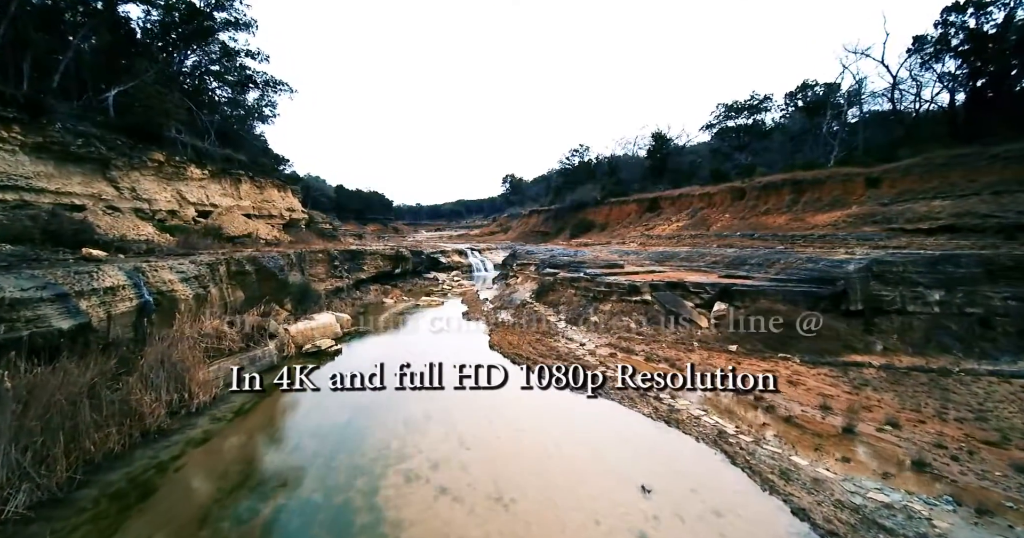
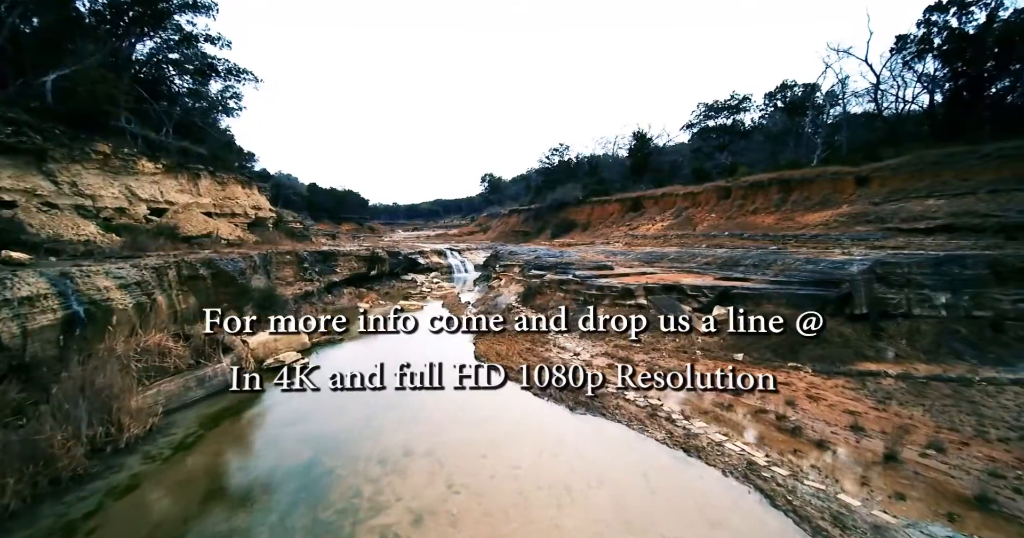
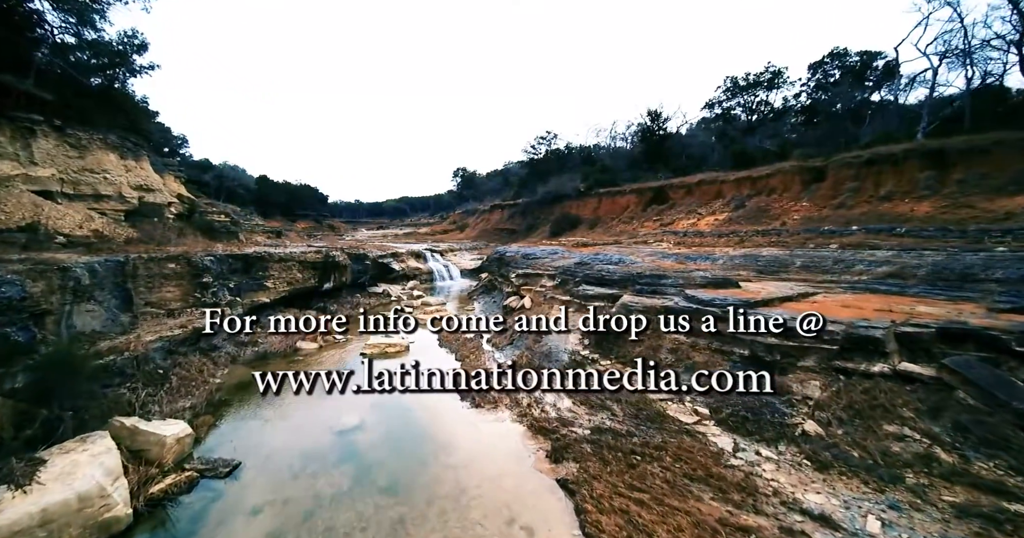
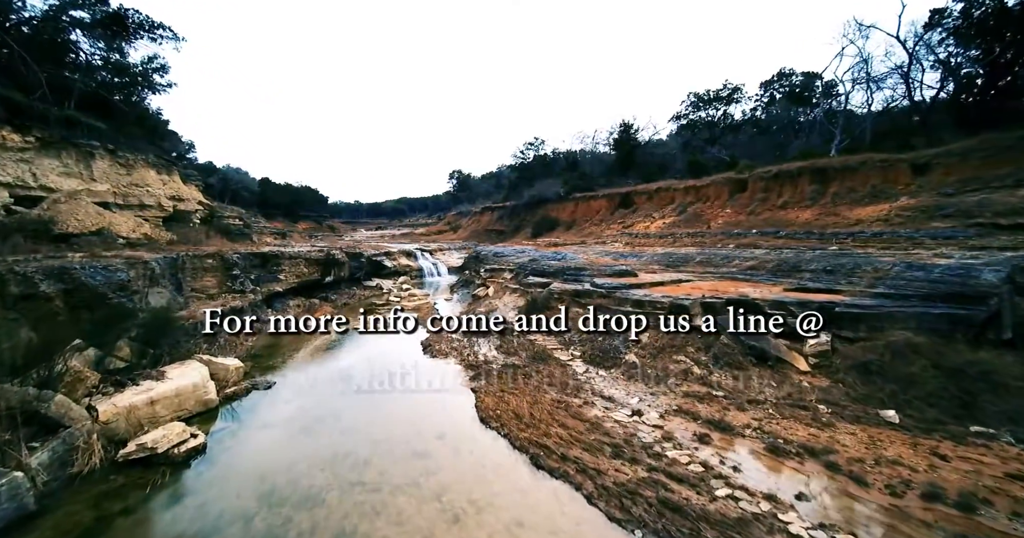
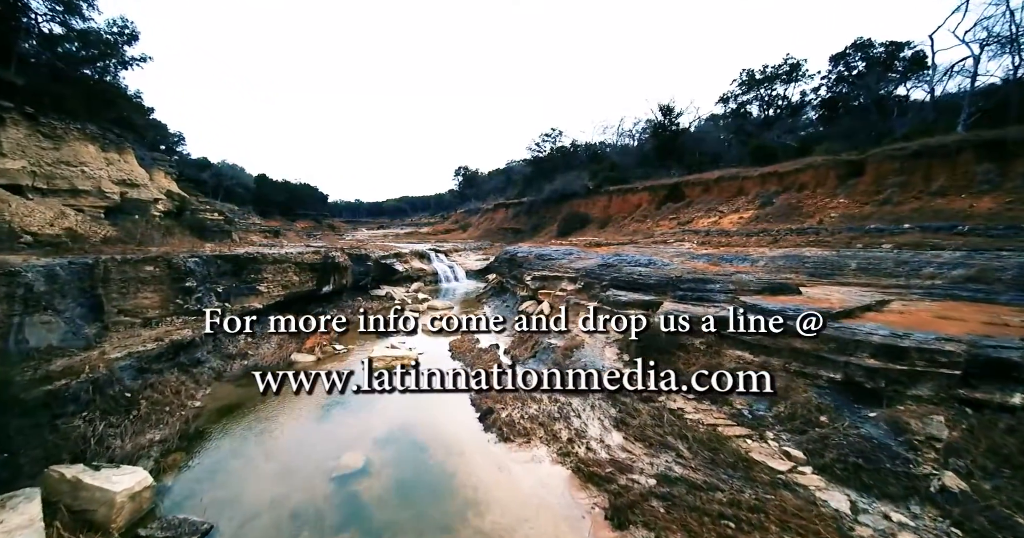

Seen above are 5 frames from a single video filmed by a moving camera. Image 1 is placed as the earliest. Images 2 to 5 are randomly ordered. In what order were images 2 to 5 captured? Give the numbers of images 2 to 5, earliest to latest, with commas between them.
2, 4, 3, 5
